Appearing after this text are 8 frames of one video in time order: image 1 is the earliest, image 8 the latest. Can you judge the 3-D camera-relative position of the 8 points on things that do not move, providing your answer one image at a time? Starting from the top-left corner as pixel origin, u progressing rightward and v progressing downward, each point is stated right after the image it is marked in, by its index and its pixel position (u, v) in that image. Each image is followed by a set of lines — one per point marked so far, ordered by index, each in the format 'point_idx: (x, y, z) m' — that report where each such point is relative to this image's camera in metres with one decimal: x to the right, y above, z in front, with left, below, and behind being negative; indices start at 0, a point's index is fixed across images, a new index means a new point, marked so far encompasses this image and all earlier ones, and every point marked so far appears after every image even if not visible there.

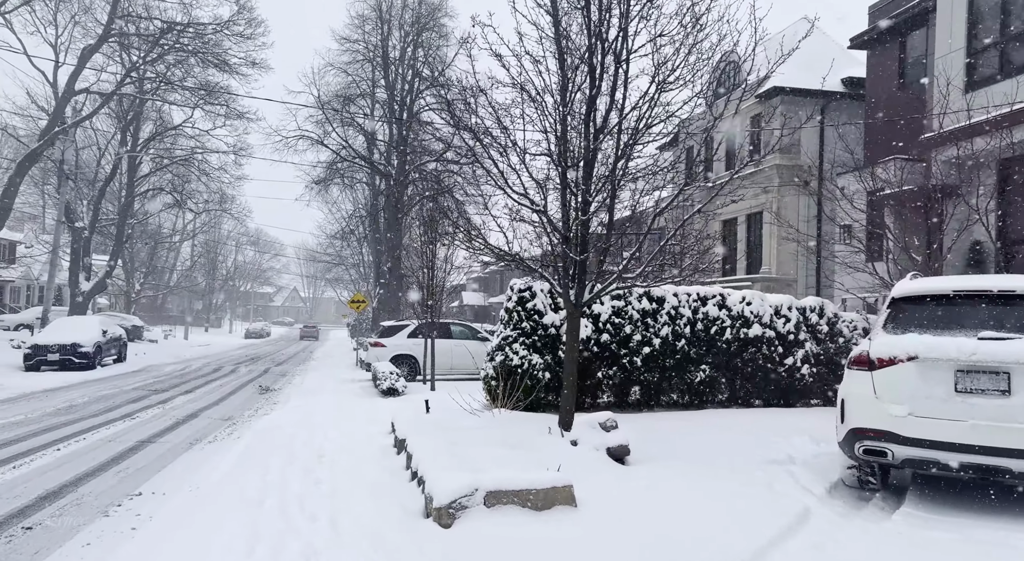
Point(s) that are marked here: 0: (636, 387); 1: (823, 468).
0: (+1.6, -1.4, +10.0) m
1: (+2.6, -1.6, +6.3) m
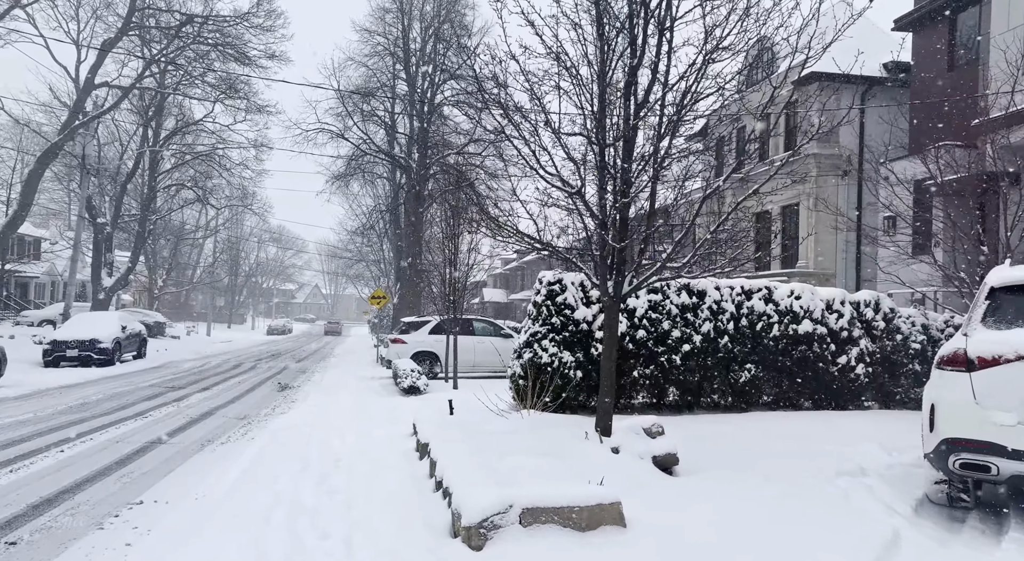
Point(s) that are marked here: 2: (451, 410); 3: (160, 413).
0: (+2.0, -1.3, +9.3) m
1: (+2.9, -1.5, +5.5) m
2: (-0.8, -1.6, +9.3) m
3: (-6.1, -2.3, +13.0) m
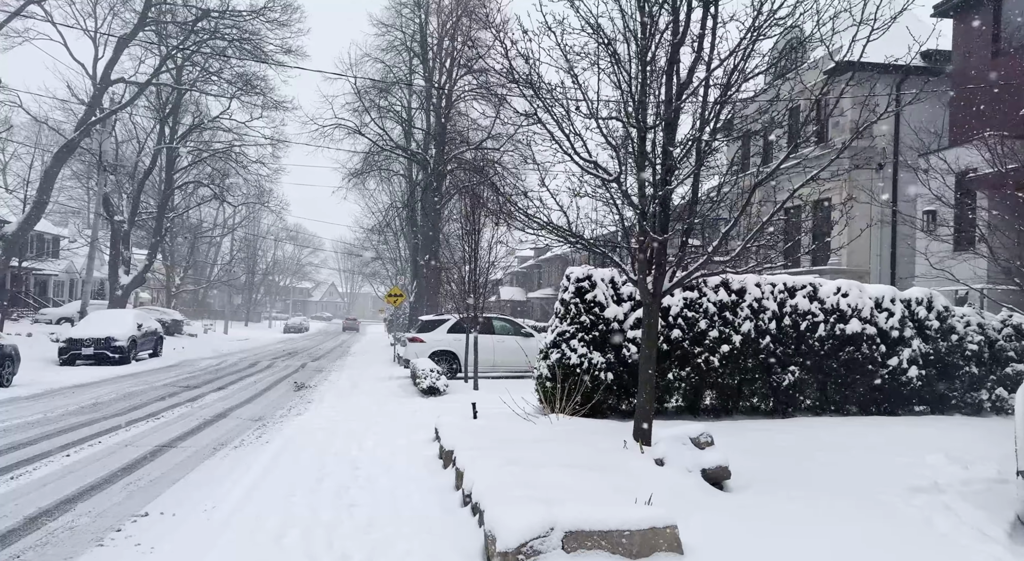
0: (+2.3, -1.3, +8.7) m
1: (+3.1, -1.4, +4.9) m
2: (-0.5, -1.6, +8.8) m
3: (-5.7, -2.2, +12.6) m
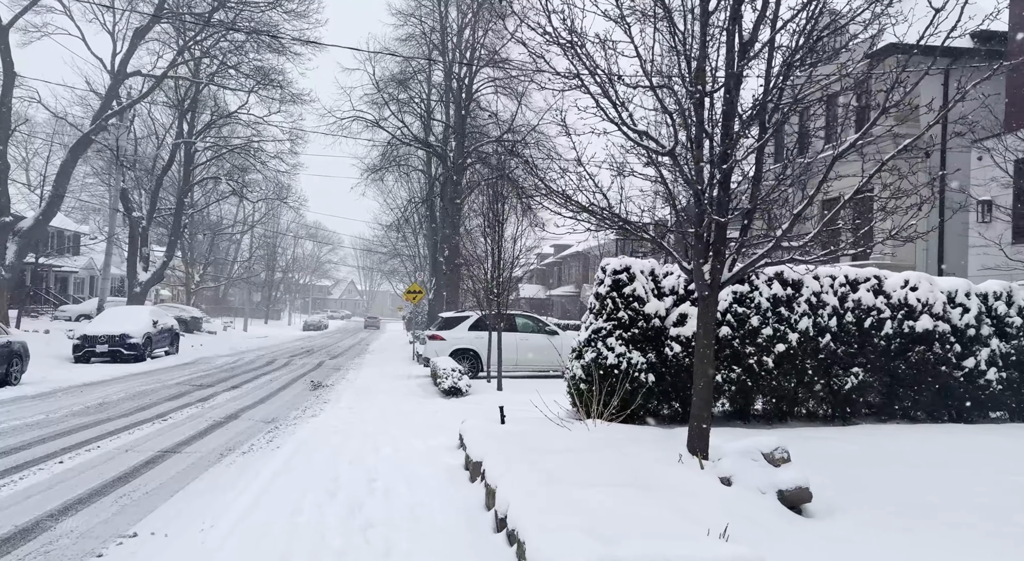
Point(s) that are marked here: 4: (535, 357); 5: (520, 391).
0: (+2.7, -1.2, +7.9) m
1: (+3.4, -1.4, +4.1) m
2: (-0.1, -1.5, +8.1) m
3: (-5.2, -2.1, +12.0) m
4: (+0.5, -1.8, +17.7) m
5: (+0.1, -1.8, +11.8) m
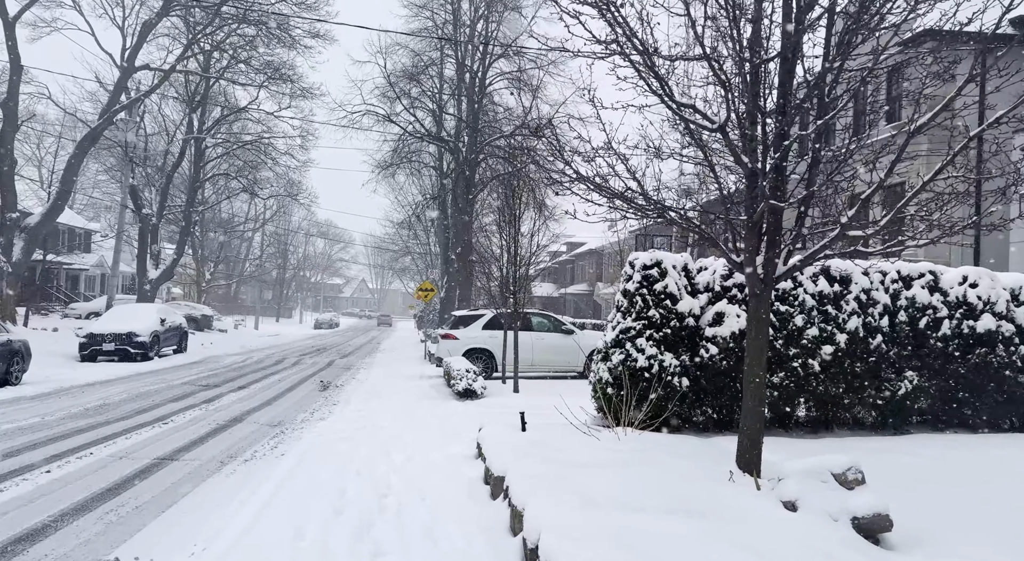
0: (+2.9, -1.2, +7.2) m
1: (+3.5, -1.3, +3.4) m
2: (+0.1, -1.4, +7.5) m
3: (-5.0, -2.1, +11.4) m
4: (+0.9, -1.8, +17.0) m
5: (+0.4, -1.7, +11.2) m
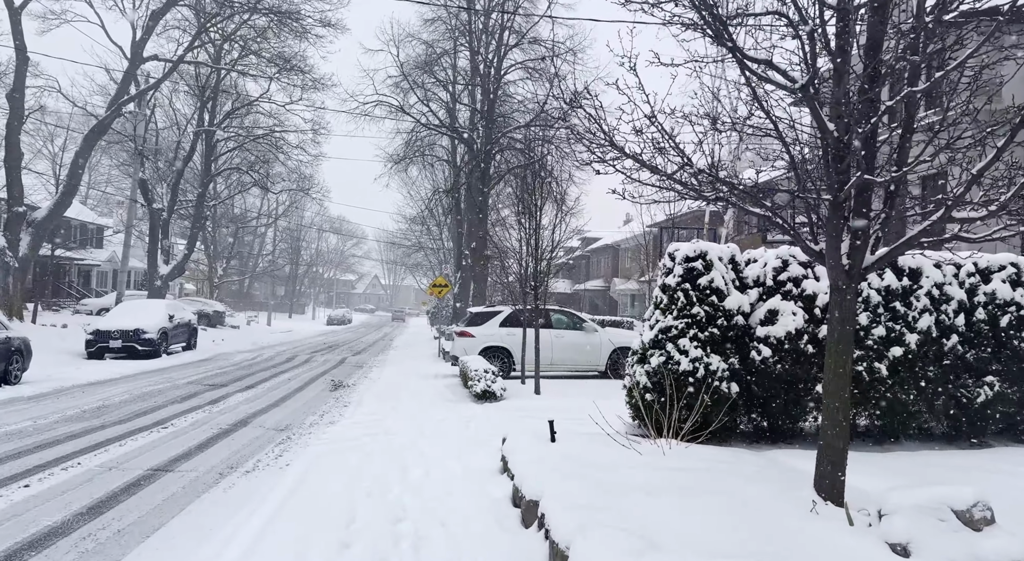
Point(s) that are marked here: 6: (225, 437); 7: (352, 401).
0: (+3.1, -1.1, +6.4) m
1: (+3.7, -1.3, +2.6) m
2: (+0.4, -1.4, +6.7) m
3: (-4.6, -2.0, +10.7) m
4: (+1.3, -1.6, +16.3) m
5: (+0.7, -1.6, +10.5) m
6: (-3.6, -2.0, +9.3) m
7: (-2.8, -2.1, +12.9) m
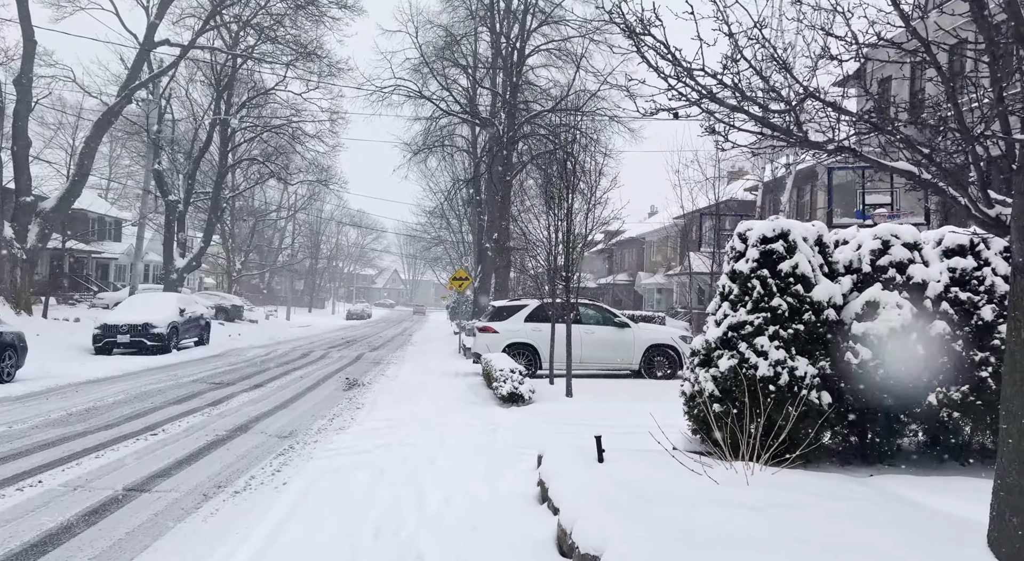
0: (+3.4, -1.0, +5.2) m
1: (+3.9, -1.2, +1.3) m
2: (+0.7, -1.3, +5.5) m
3: (-4.2, -1.9, +9.7) m
4: (+1.8, -1.5, +15.0) m
5: (+1.1, -1.5, +9.2) m
6: (-3.2, -1.8, +8.2) m
7: (-2.3, -1.9, +11.8) m
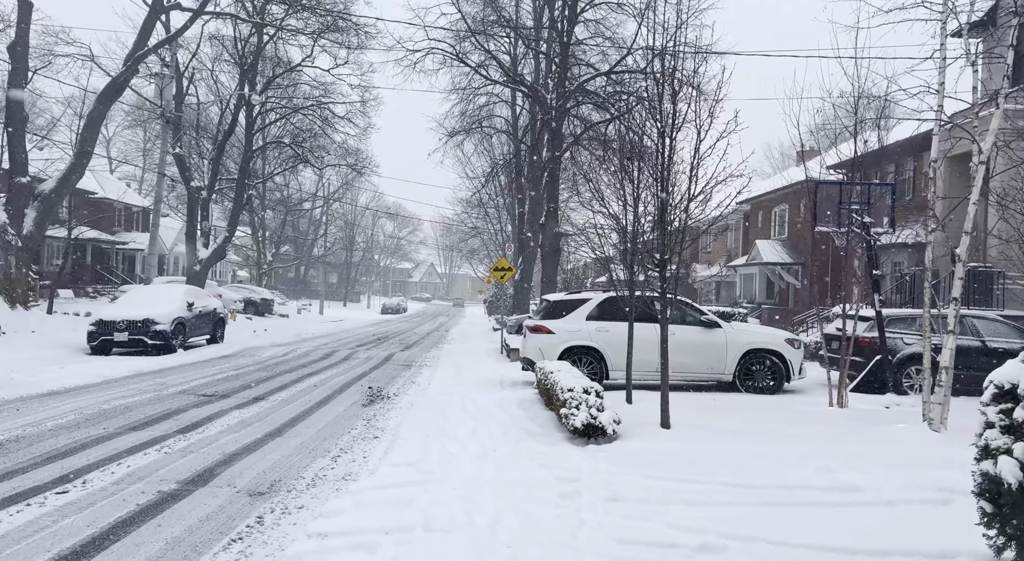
0: (+3.9, -0.9, +1.9) m
1: (+4.2, -1.1, -2.0) m
2: (+1.2, -1.1, +2.4) m
3: (-3.5, -1.7, +6.8) m
4: (+2.8, -1.3, +11.8) m
5: (+1.8, -1.4, +6.1) m
6: (-2.6, -1.7, +5.3) m
7: (-1.5, -1.7, +8.8) m
